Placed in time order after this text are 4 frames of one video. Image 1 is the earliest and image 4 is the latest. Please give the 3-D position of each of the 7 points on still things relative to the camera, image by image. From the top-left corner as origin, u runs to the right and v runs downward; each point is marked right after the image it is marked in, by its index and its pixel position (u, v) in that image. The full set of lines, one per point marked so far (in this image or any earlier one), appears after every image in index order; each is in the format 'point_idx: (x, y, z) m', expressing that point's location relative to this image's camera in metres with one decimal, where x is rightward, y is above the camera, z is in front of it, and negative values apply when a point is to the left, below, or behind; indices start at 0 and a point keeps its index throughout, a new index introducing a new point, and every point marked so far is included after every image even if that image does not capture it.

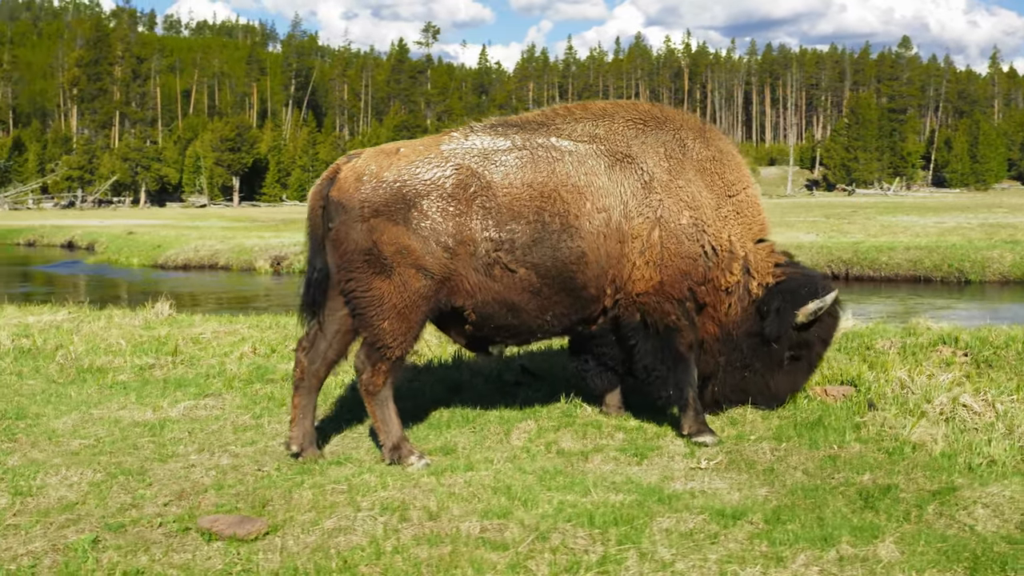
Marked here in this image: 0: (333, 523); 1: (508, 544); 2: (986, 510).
0: (-0.6, -0.8, +4.6) m
1: (0.0, -0.8, +4.3) m
2: (+1.7, -0.8, +4.7) m
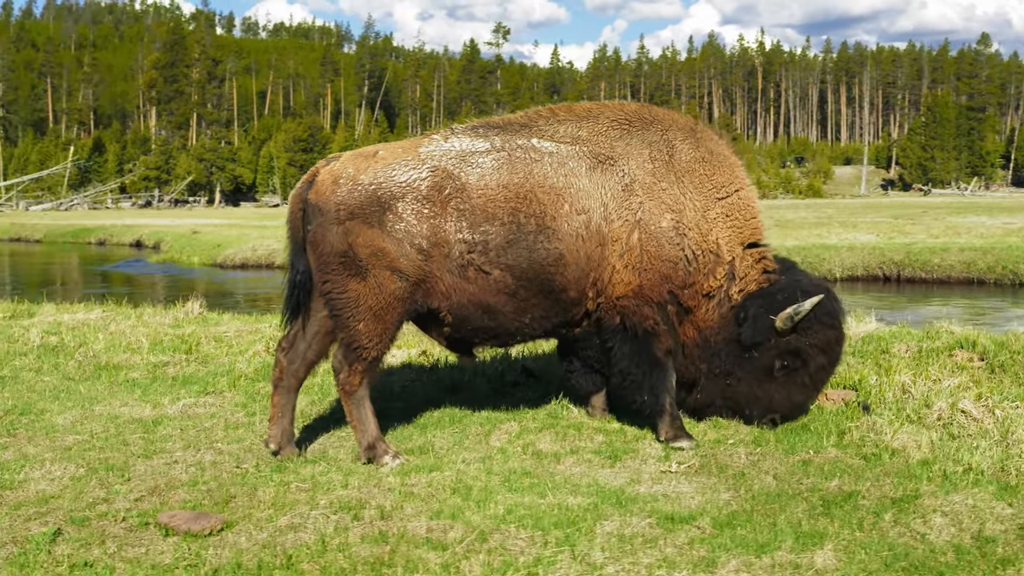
0: (-0.8, -0.8, +4.7) m
1: (-0.2, -0.9, +4.3) m
2: (+1.5, -0.8, +4.6) m
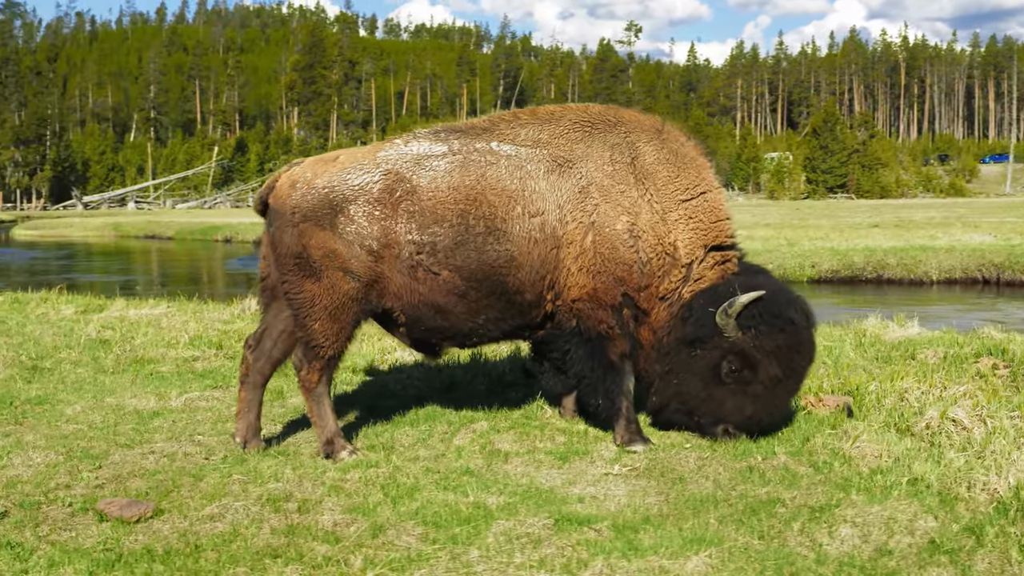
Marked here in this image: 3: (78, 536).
0: (-1.1, -0.8, +4.9) m
1: (-0.6, -0.9, +4.4) m
2: (+1.2, -0.8, +4.5) m
3: (-1.6, -0.9, +4.7) m
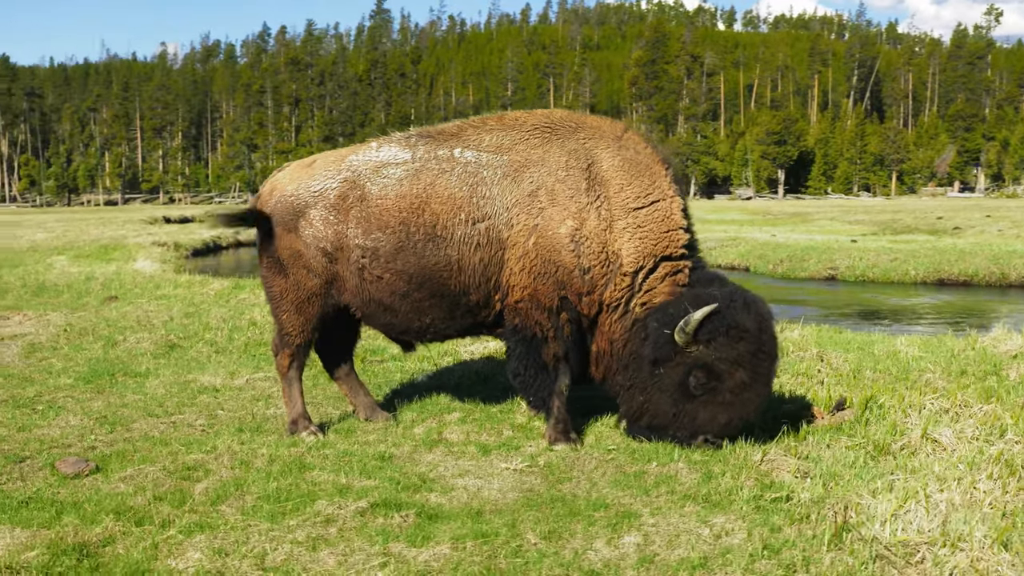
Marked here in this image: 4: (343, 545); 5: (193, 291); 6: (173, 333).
0: (-1.6, -0.8, +5.6) m
1: (-1.3, -0.8, +5.0) m
2: (+0.4, -0.9, +4.5) m
3: (-2.1, -0.9, +5.6) m
4: (-0.5, -0.9, +4.4) m
5: (-3.0, 0.0, +12.3) m
6: (-2.5, -0.3, +9.7) m
